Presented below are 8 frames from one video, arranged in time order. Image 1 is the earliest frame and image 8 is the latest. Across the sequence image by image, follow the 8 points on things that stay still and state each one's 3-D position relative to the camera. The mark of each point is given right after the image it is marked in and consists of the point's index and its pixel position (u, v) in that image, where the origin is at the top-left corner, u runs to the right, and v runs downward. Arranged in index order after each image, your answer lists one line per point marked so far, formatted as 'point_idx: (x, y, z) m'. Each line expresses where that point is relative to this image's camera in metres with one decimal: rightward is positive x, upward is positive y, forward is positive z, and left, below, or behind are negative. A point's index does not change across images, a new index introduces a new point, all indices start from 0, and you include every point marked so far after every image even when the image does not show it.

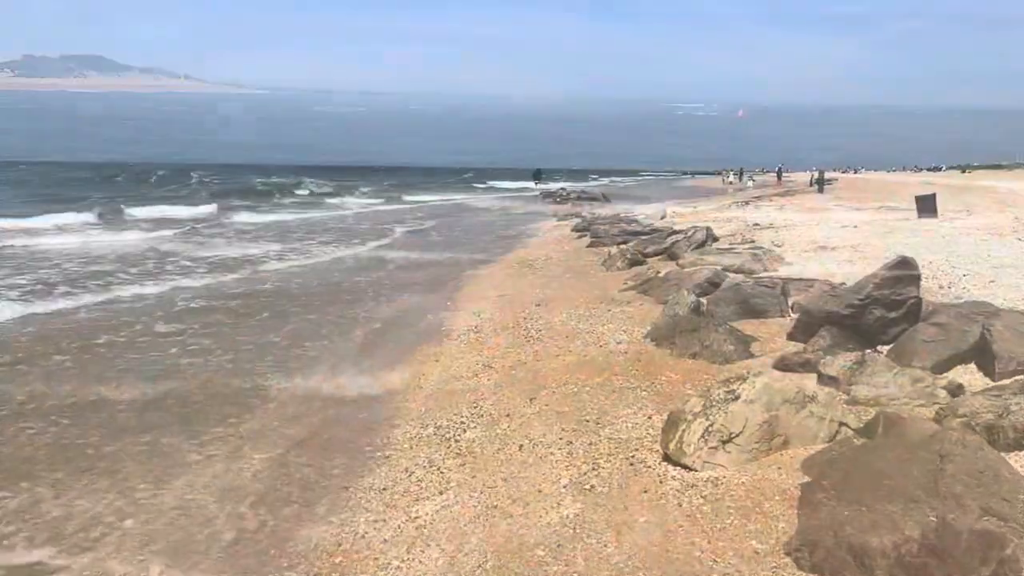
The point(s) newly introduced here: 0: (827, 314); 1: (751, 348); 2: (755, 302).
0: (+3.6, -0.3, +10.3) m
1: (+2.8, -0.7, +10.8) m
2: (+3.4, -0.2, +12.8) m
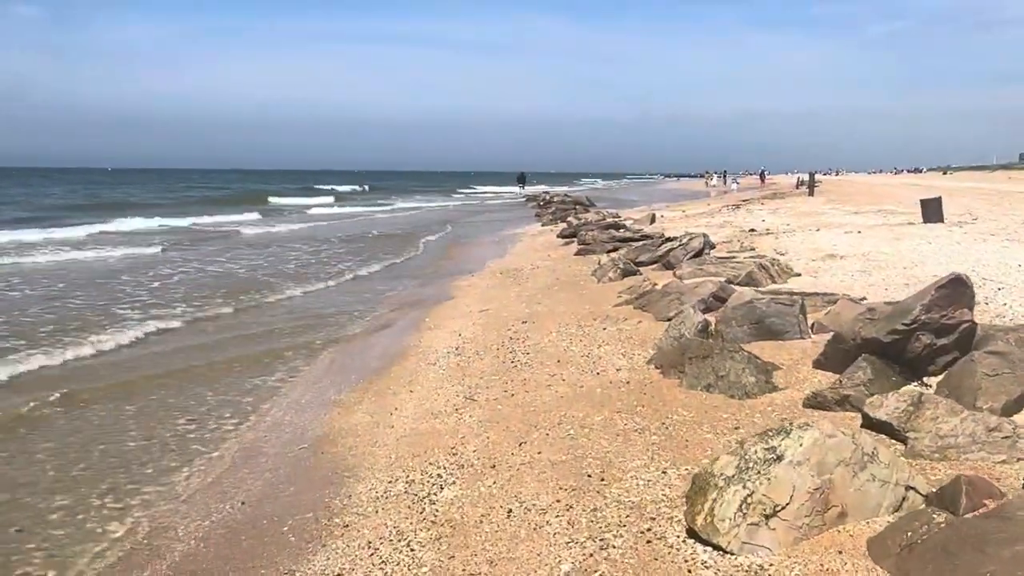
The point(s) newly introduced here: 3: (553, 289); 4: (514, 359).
0: (+3.4, -0.5, +8.8) m
1: (+2.7, -0.9, +9.4) m
2: (+3.2, -0.4, +11.3) m
3: (+0.9, 0.0, +19.3) m
4: (0.0, -1.0, +12.3) m
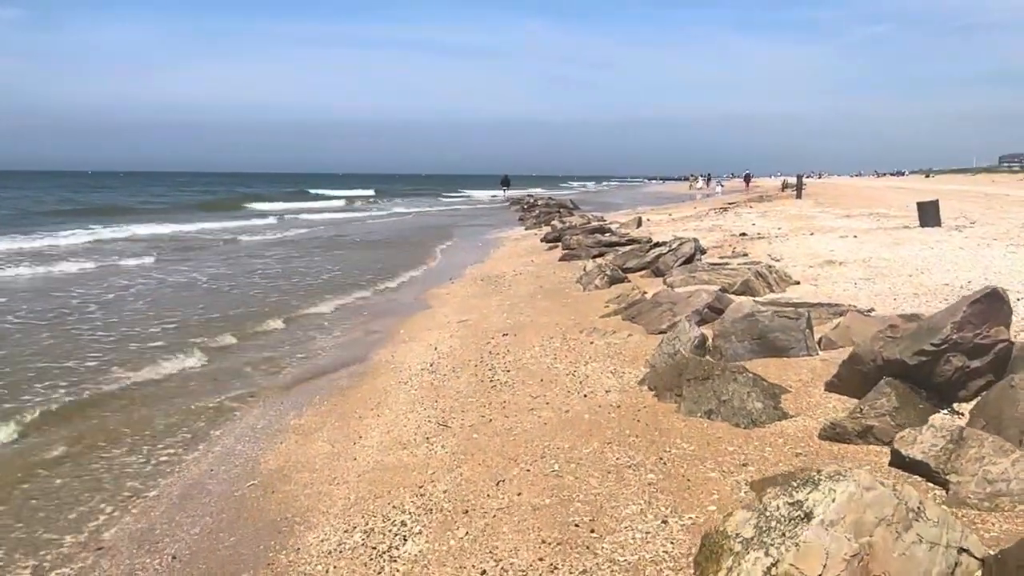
0: (+3.2, -0.6, +7.8) m
1: (+2.5, -1.1, +8.4) m
2: (+3.0, -0.6, +10.3) m
3: (+0.5, -0.2, +18.2) m
4: (-0.2, -1.1, +11.3) m
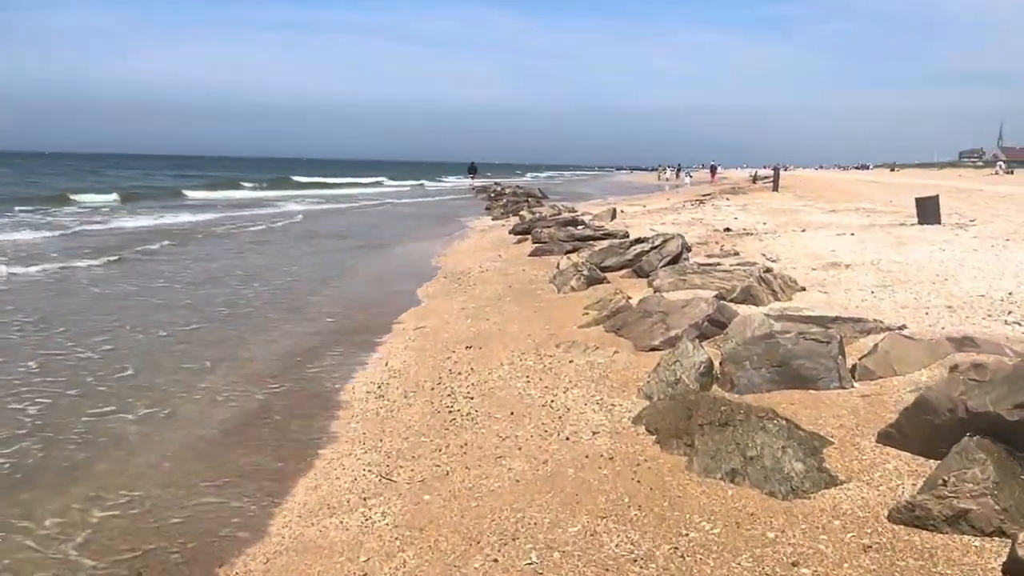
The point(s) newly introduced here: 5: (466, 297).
0: (+3.0, -0.8, +5.9) m
1: (+2.2, -1.2, +6.4) m
2: (+2.7, -0.7, +8.4) m
3: (-0.1, -0.2, +16.2) m
4: (-0.6, -1.2, +9.2) m
5: (-0.8, -0.2, +17.1) m
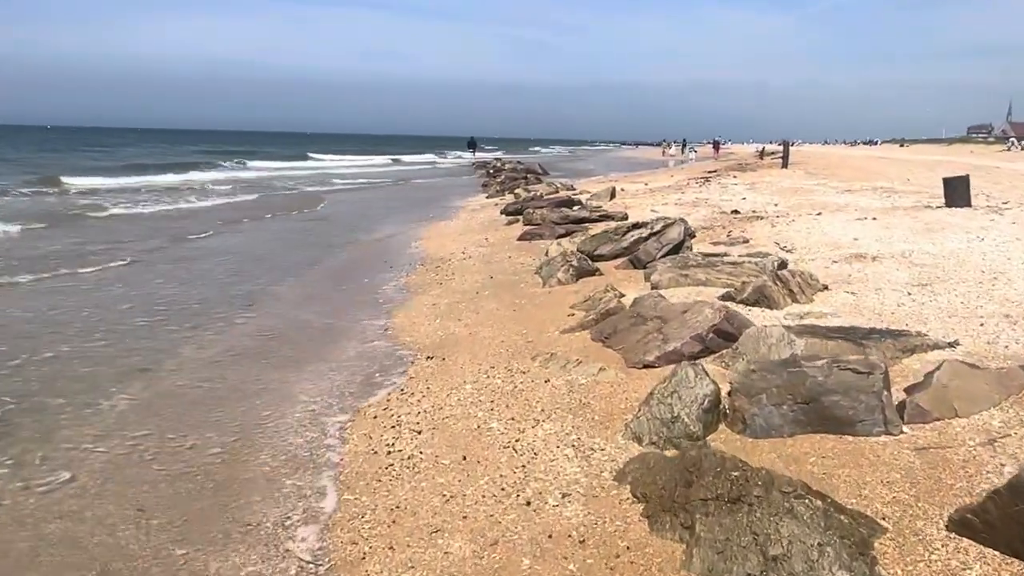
0: (+2.6, -1.0, +4.0) m
1: (+1.8, -1.4, +4.5) m
2: (+2.3, -0.8, +6.5) m
3: (-0.5, -0.1, +14.3) m
4: (-1.0, -1.3, +7.3) m
5: (-1.2, 0.0, +15.2) m
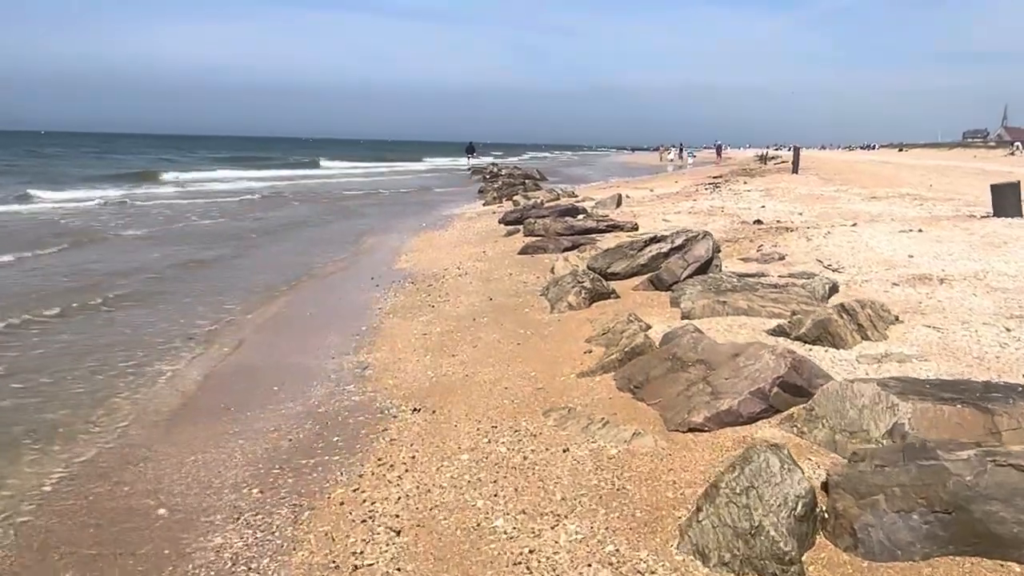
0: (+2.7, -1.3, +2.0) m
1: (+1.9, -1.7, +2.6) m
2: (+2.4, -1.1, +4.5) m
3: (-0.4, -0.4, +12.3) m
4: (-0.9, -1.6, +5.3) m
5: (-1.1, -0.4, +13.2) m
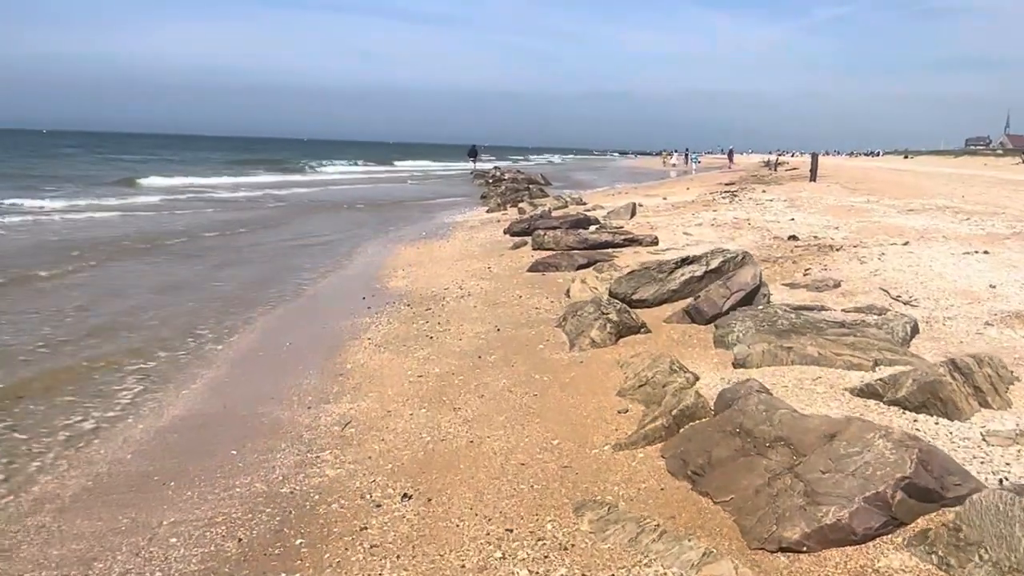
0: (+2.8, -1.6, +0.1) m
1: (+2.1, -2.0, +0.6) m
2: (+2.5, -1.5, +2.6) m
3: (-0.3, -0.8, +10.4) m
4: (-0.8, -2.0, +3.4) m
5: (-1.0, -0.7, +11.3) m
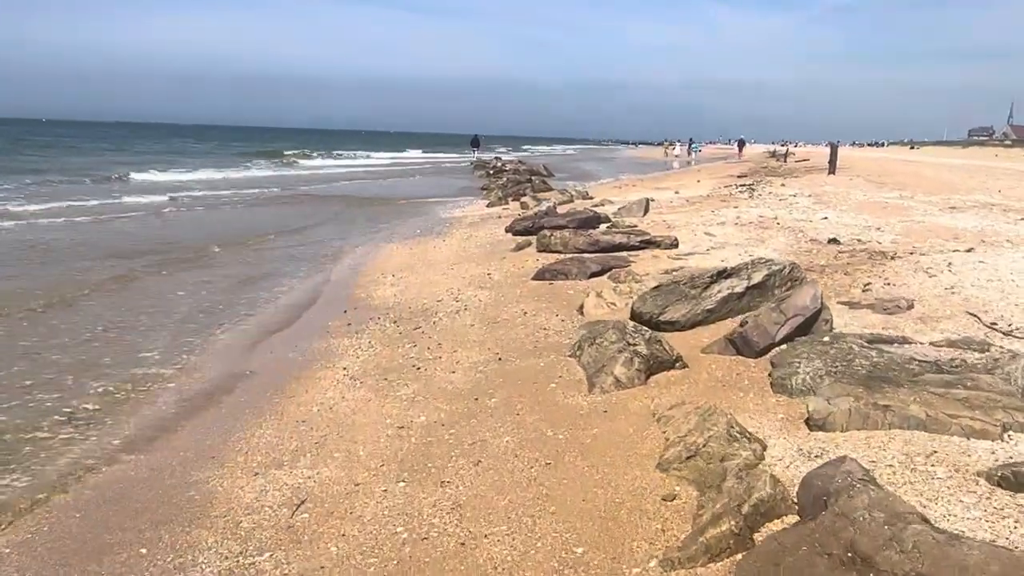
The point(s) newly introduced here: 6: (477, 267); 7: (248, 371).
0: (+2.8, -2.0, -2.0) m
1: (+2.1, -2.4, -1.4) m
2: (+2.5, -1.8, +0.5) m
3: (-0.2, -1.0, +8.3) m
4: (-0.7, -2.3, +1.4) m
5: (-0.9, -1.0, +9.3) m
6: (-0.7, +0.4, +17.0) m
7: (-3.0, -0.7, +10.4) m
